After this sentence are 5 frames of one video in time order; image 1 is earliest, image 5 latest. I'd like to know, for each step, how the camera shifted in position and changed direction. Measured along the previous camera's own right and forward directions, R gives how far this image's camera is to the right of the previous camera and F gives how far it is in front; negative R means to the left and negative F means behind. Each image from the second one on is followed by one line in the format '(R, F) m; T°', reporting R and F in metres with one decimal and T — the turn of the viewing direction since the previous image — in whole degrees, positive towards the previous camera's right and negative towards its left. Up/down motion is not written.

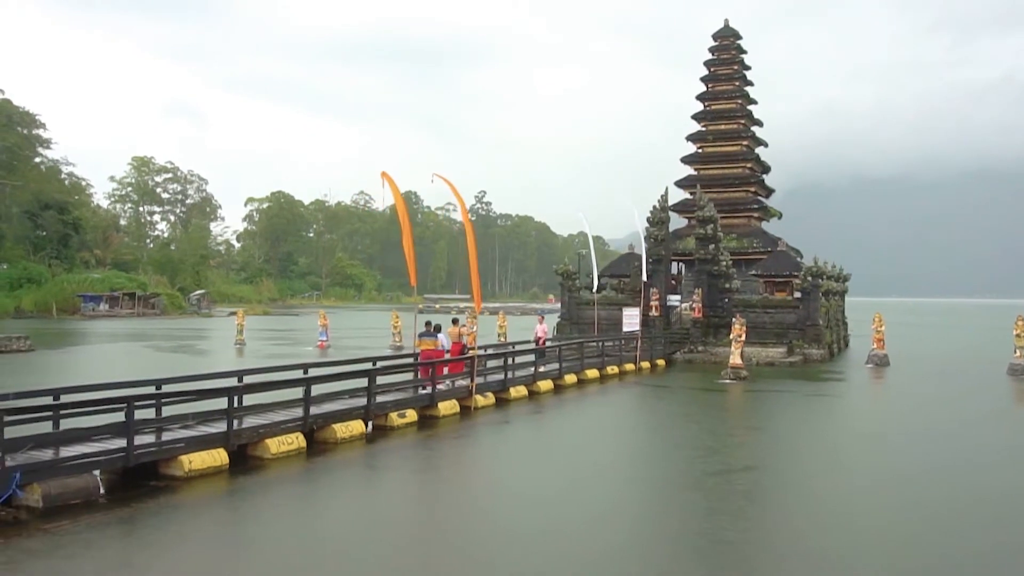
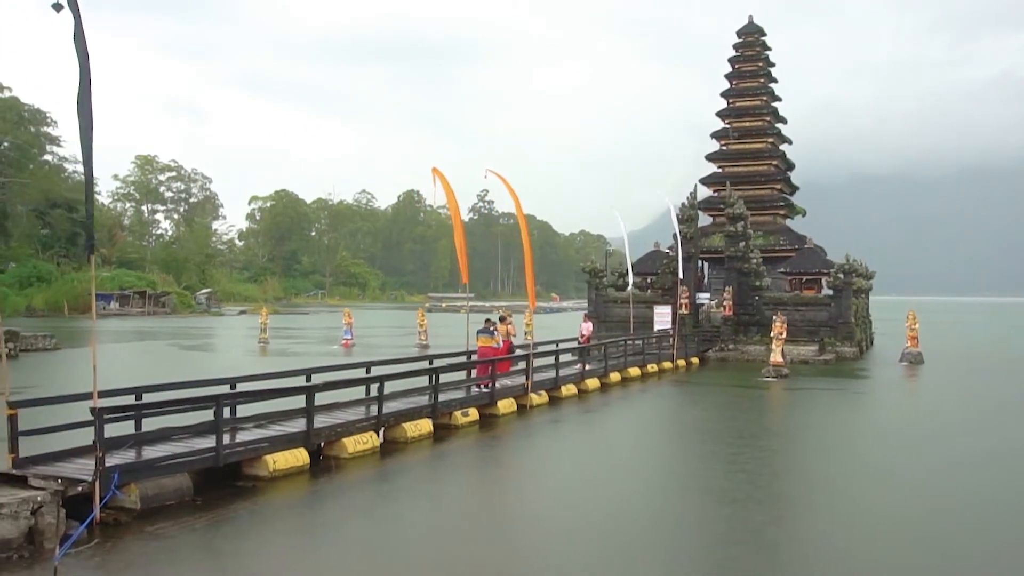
(-1.0, +0.2) m; 0°
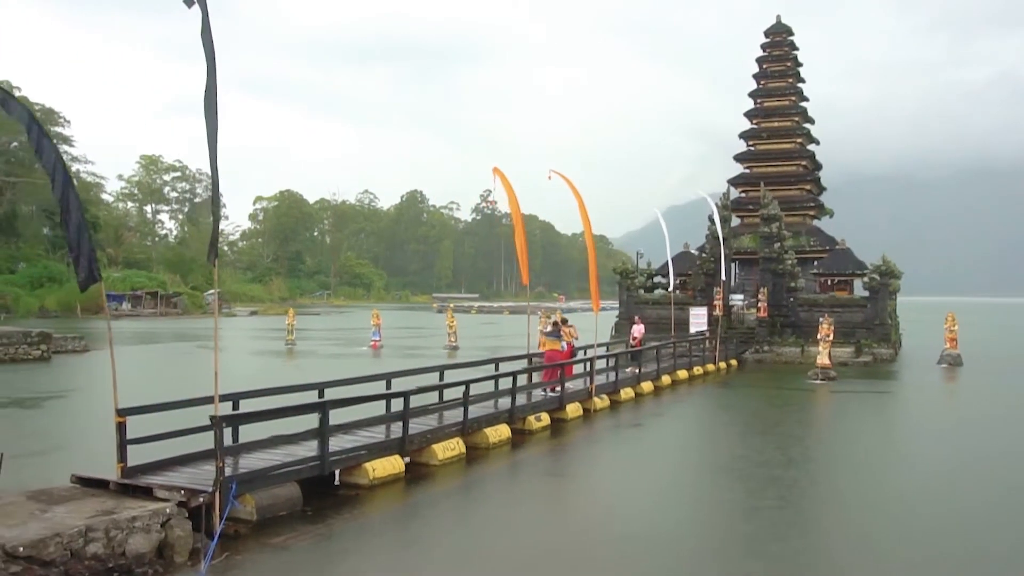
(-1.1, +0.2) m; 0°
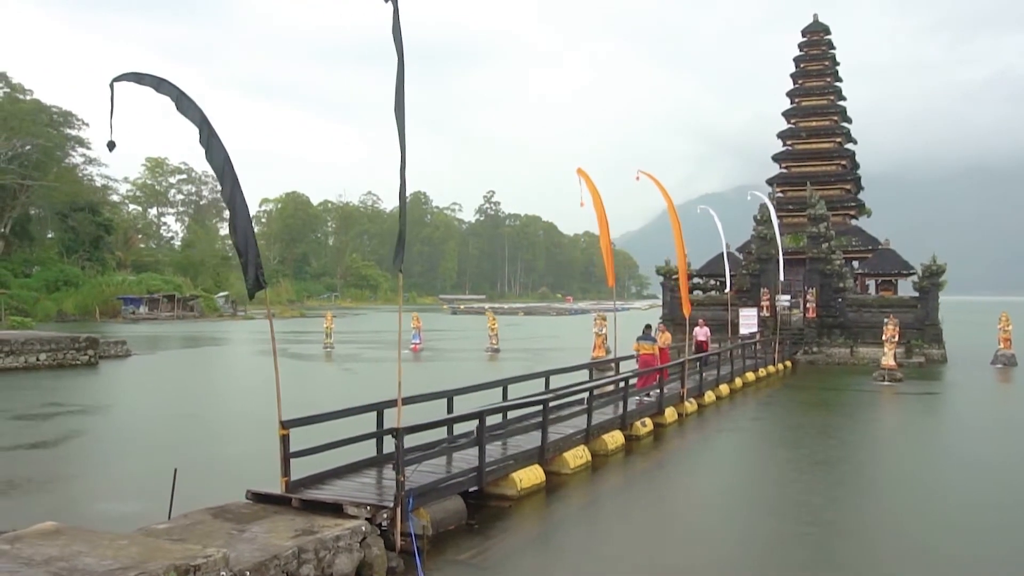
(-1.5, +0.3) m; 0°
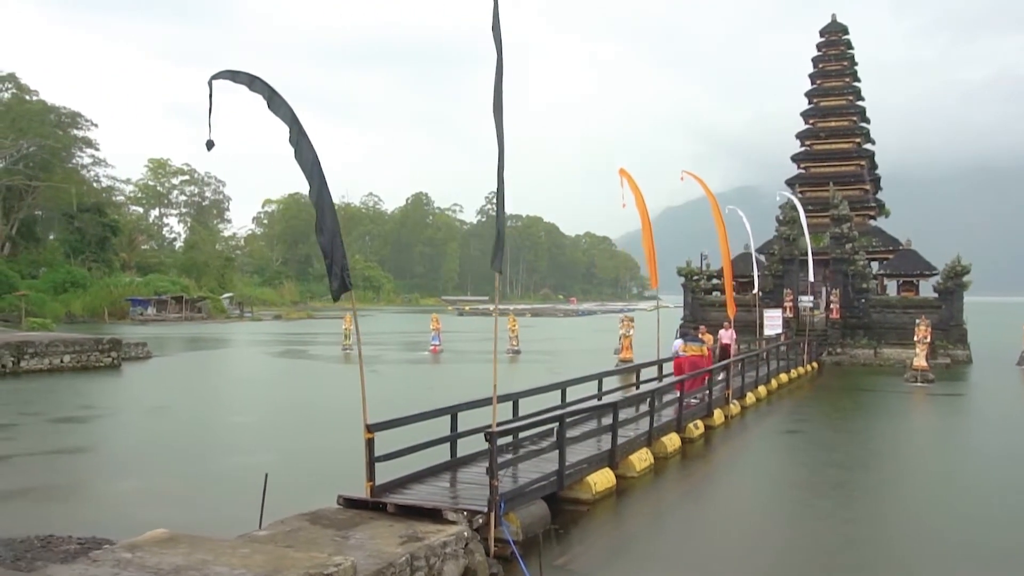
(-0.7, +0.1) m; 0°
